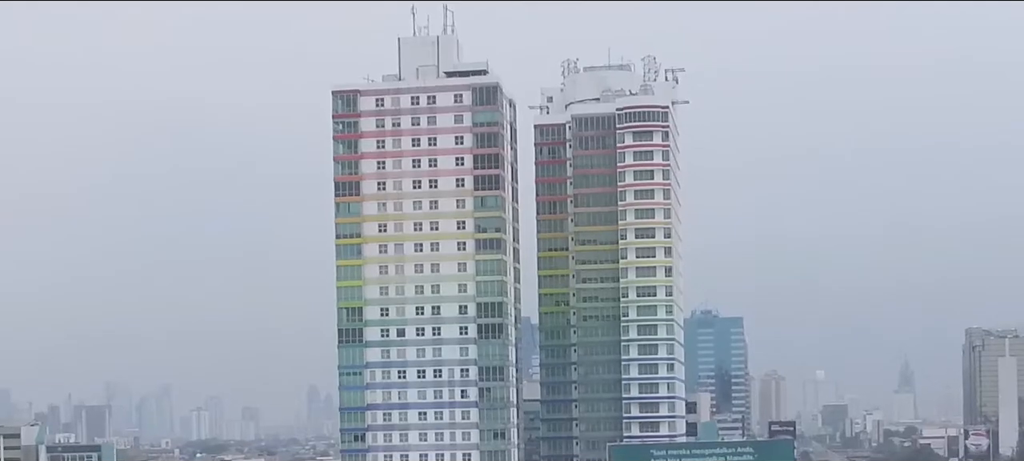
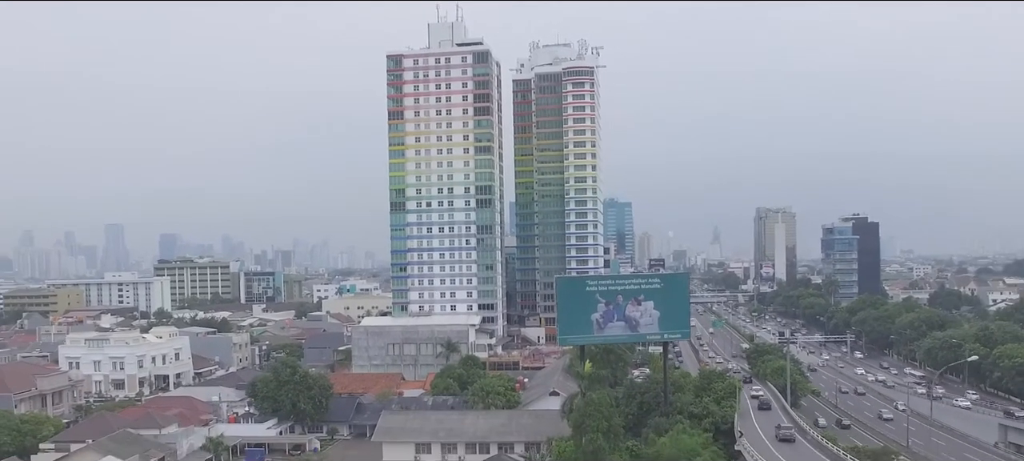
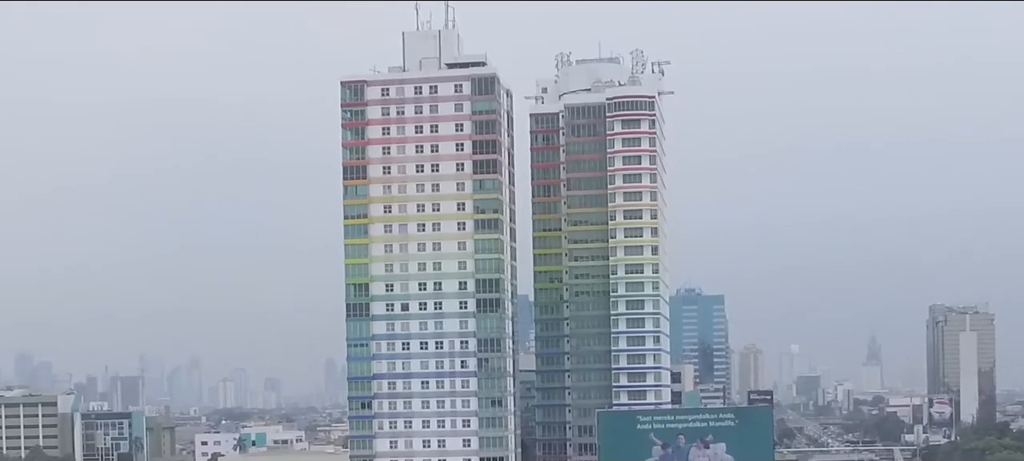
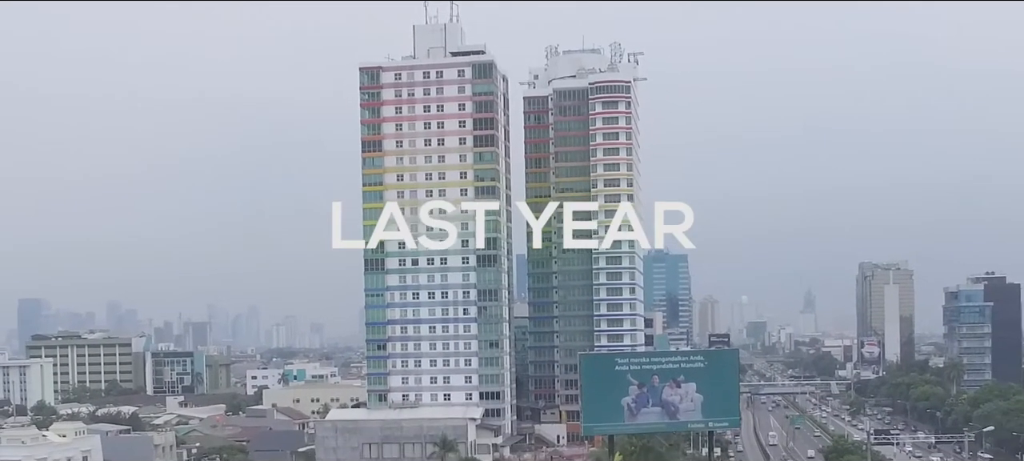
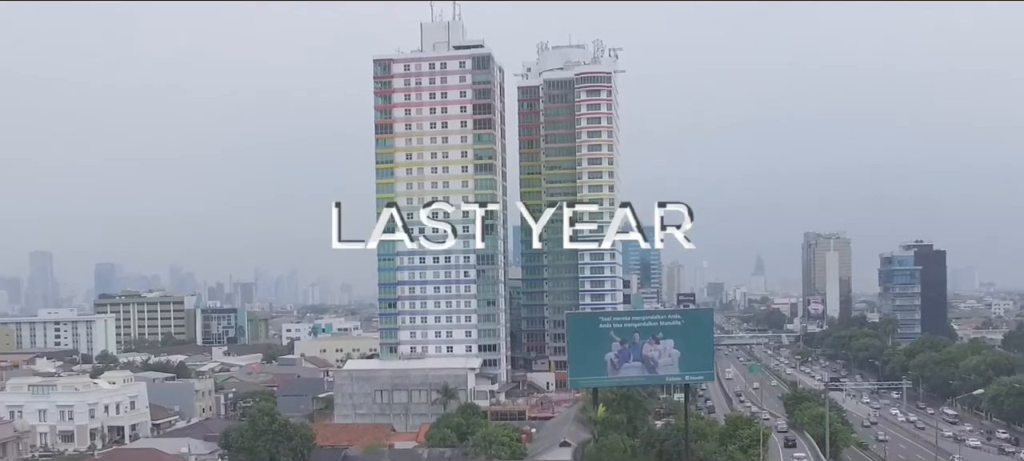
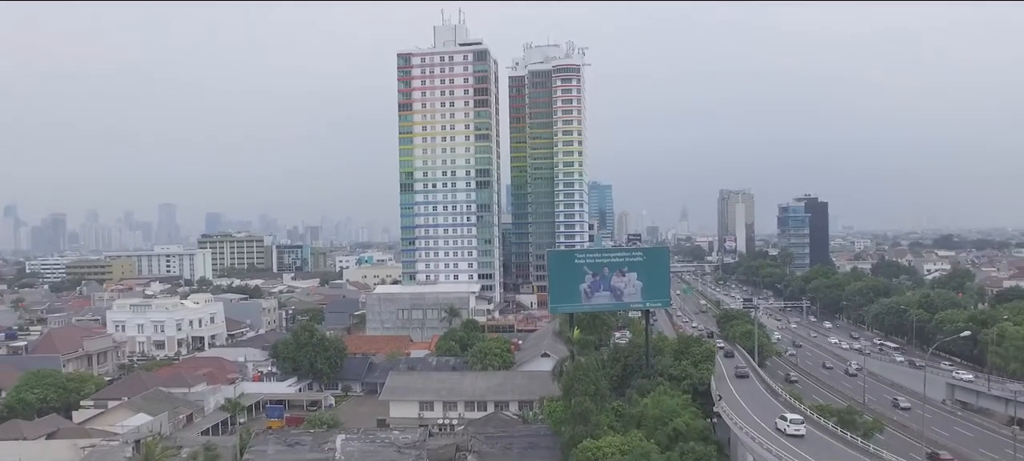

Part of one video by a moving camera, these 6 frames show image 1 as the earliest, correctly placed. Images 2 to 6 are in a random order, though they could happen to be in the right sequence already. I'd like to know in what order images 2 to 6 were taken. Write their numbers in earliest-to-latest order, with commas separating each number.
3, 4, 5, 2, 6
